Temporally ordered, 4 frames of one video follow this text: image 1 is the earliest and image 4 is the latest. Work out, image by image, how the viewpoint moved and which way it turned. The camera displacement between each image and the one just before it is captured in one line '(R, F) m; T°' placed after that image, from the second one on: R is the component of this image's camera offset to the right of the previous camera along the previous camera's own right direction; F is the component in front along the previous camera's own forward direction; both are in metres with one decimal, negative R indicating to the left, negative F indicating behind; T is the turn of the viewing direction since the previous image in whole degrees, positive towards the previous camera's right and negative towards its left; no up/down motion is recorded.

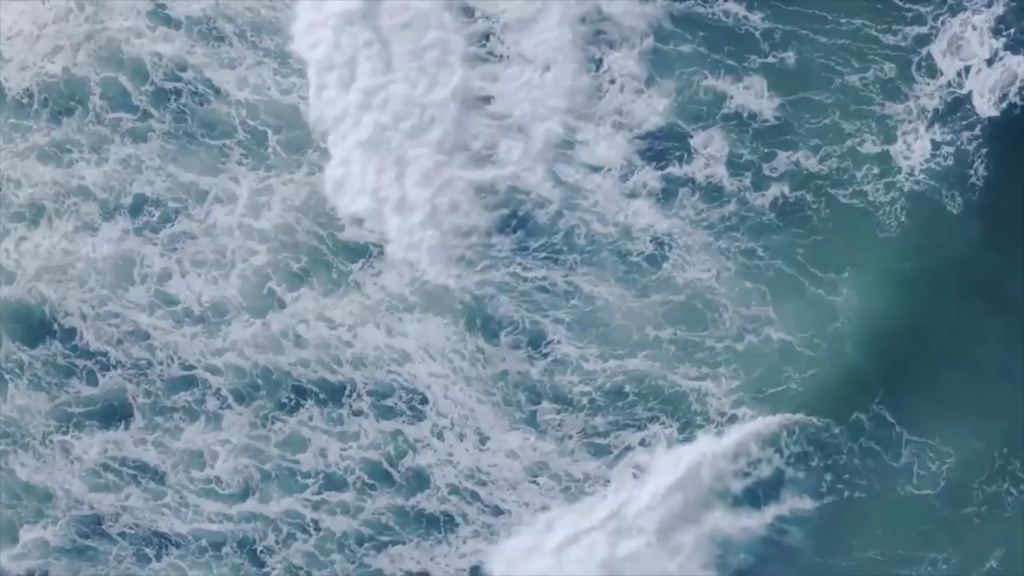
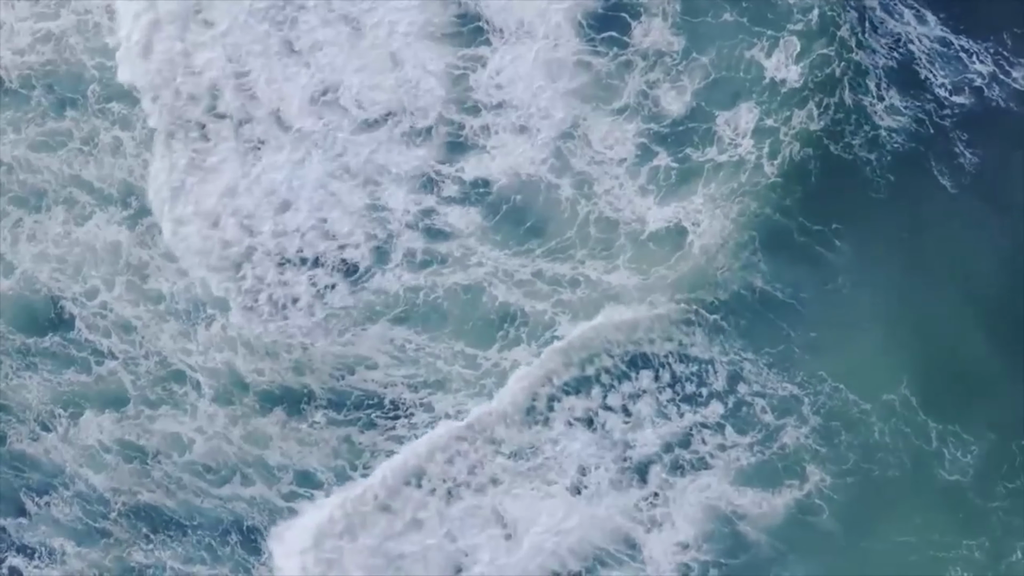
(+1.6, +0.7) m; -2°
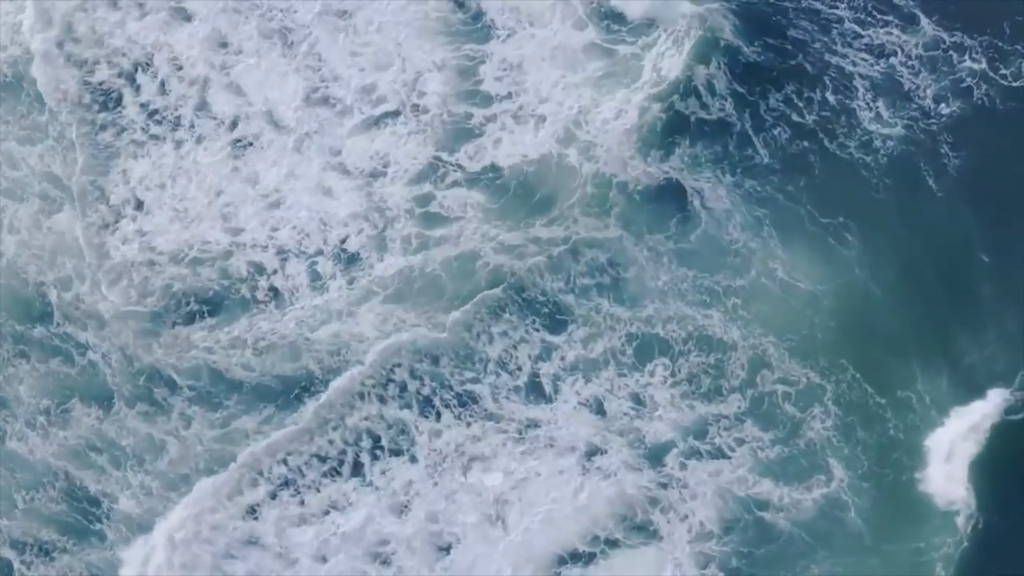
(-0.6, +0.3) m; +1°
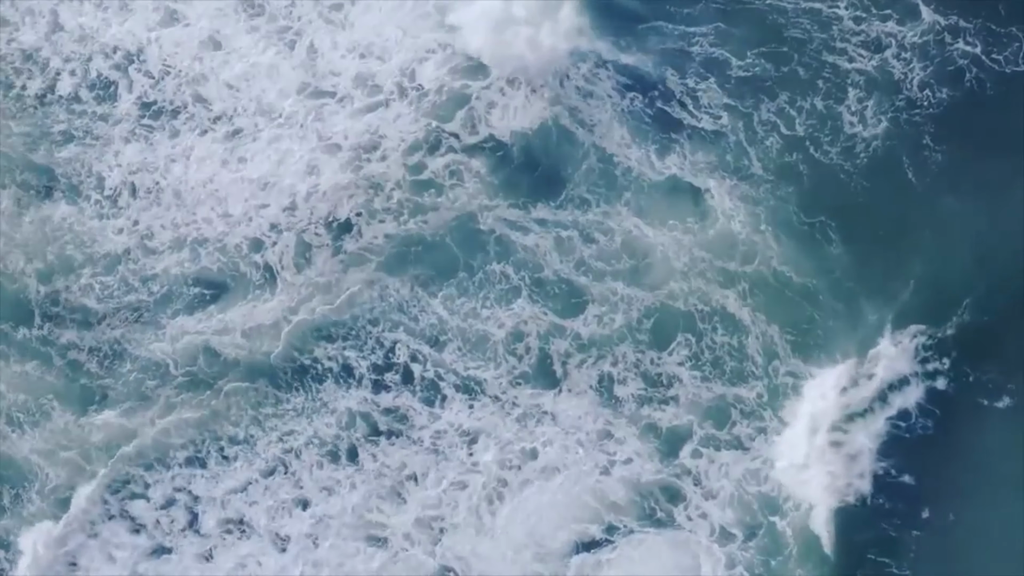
(-0.2, +1.9) m; 0°
